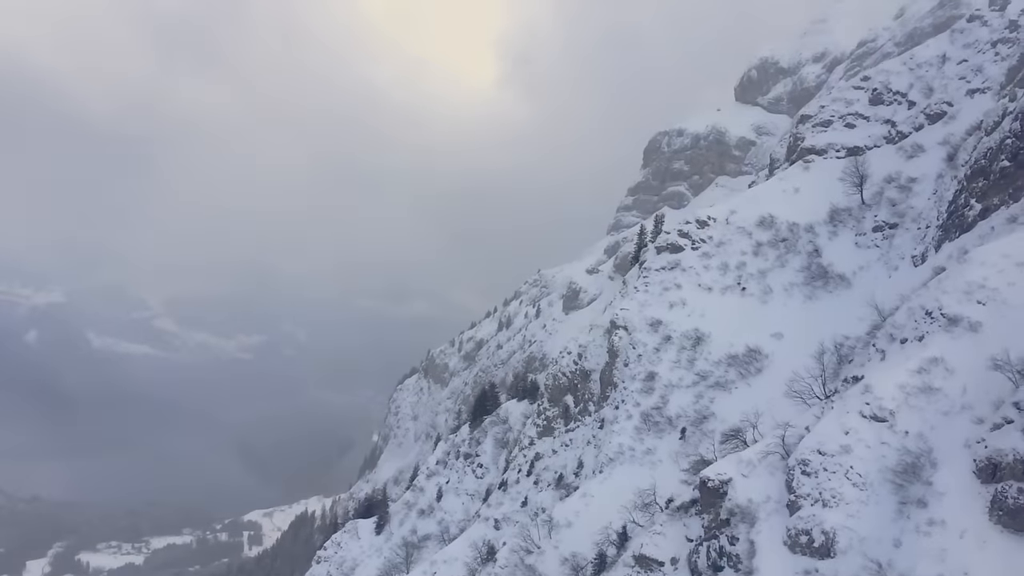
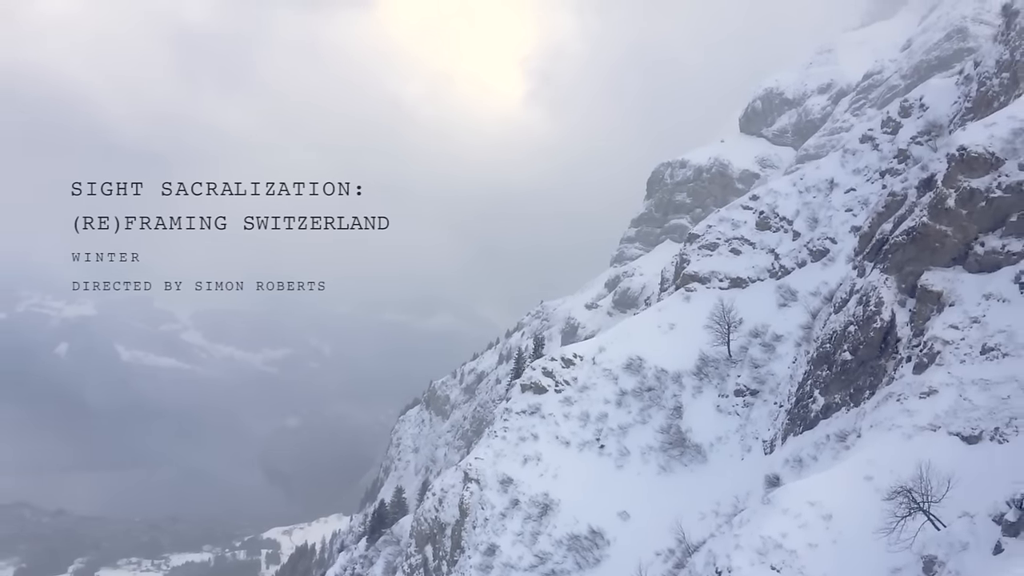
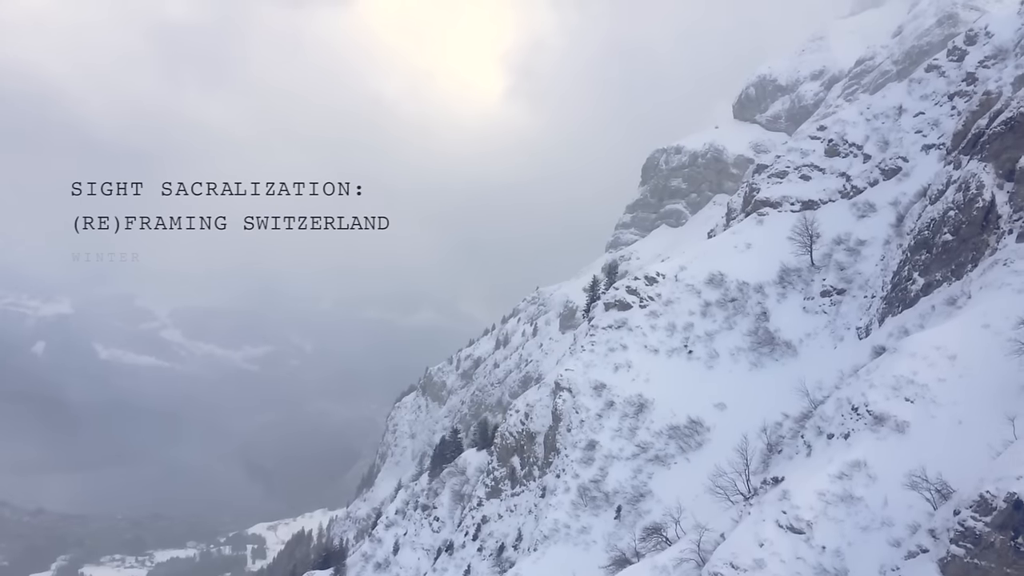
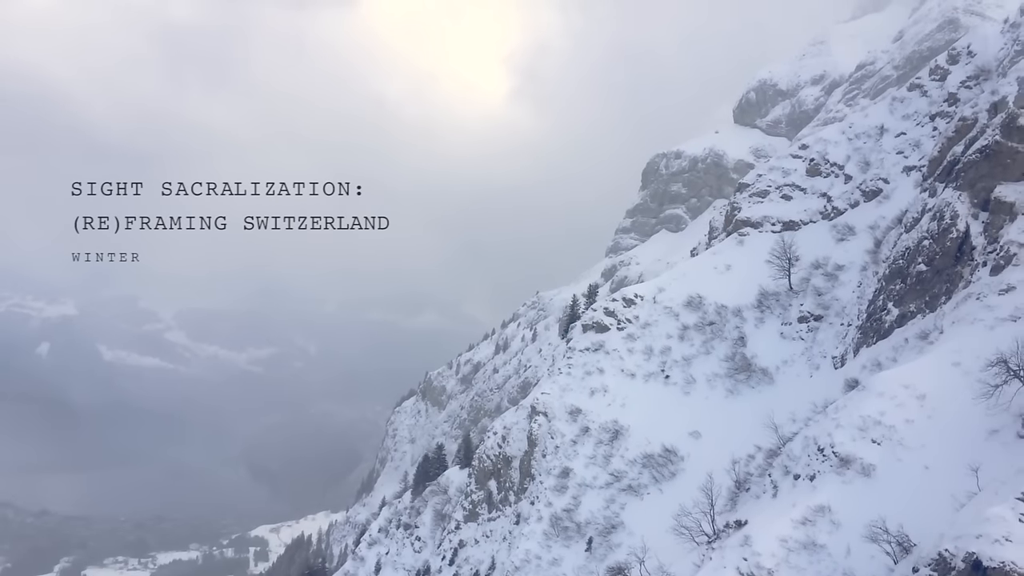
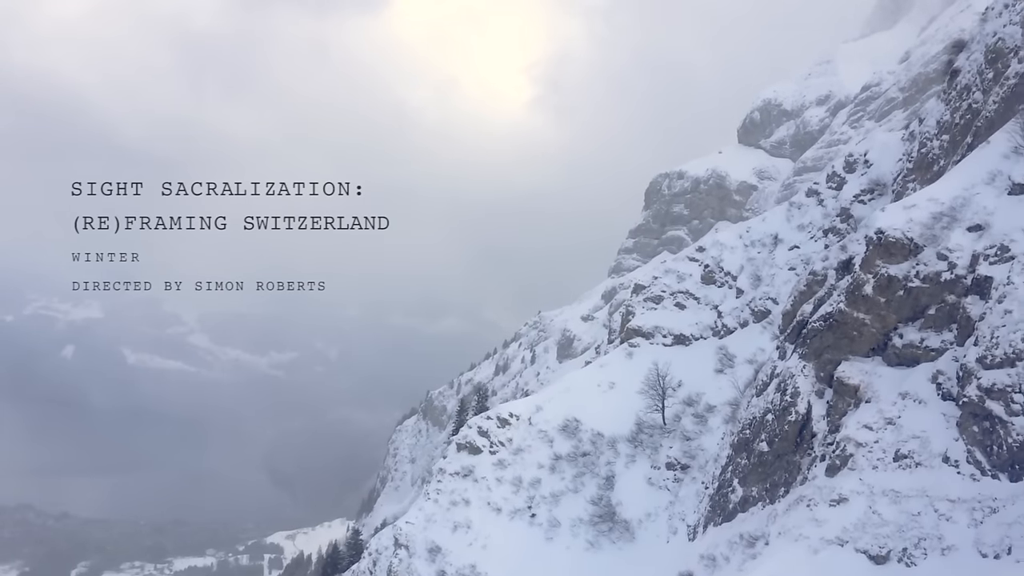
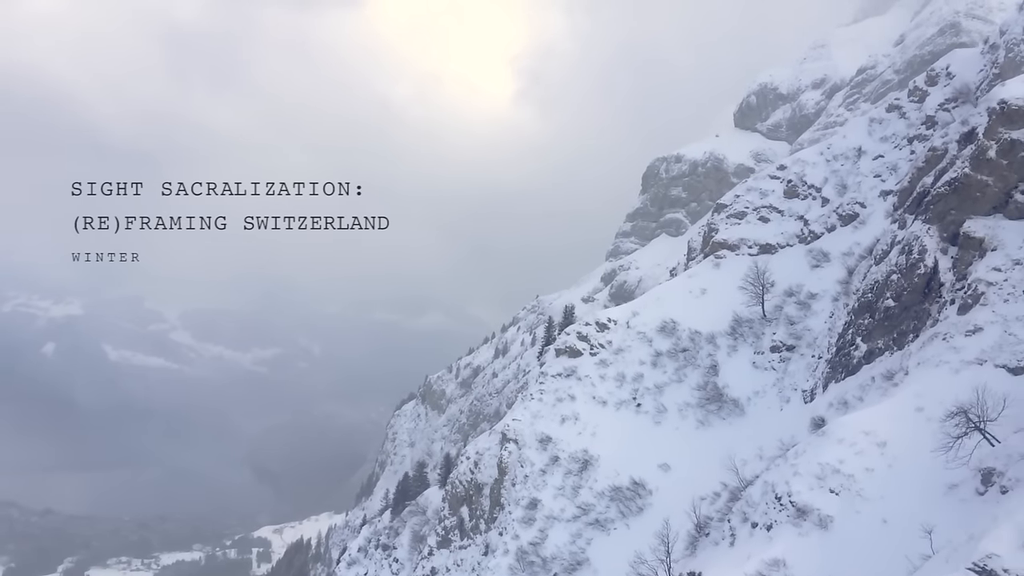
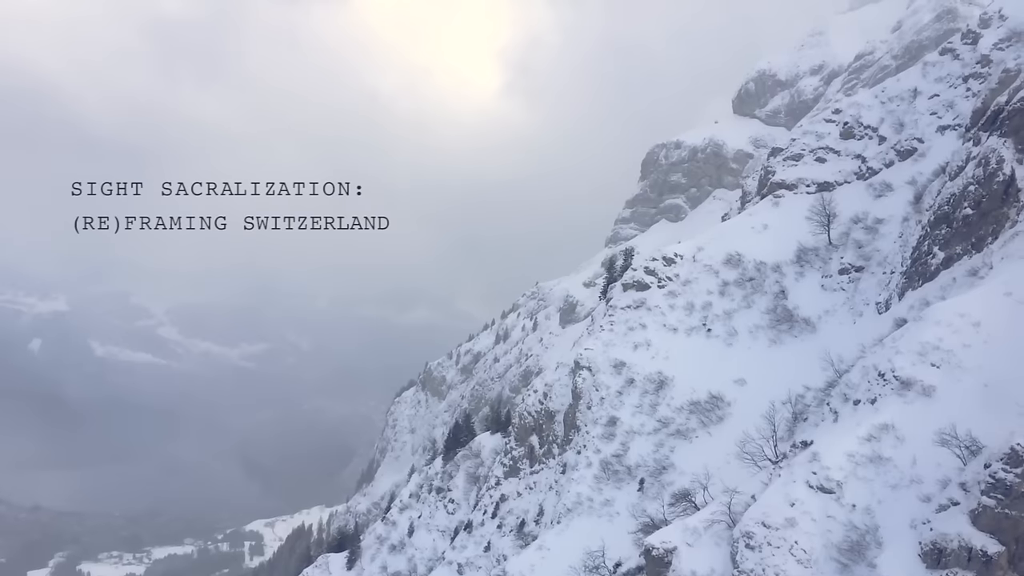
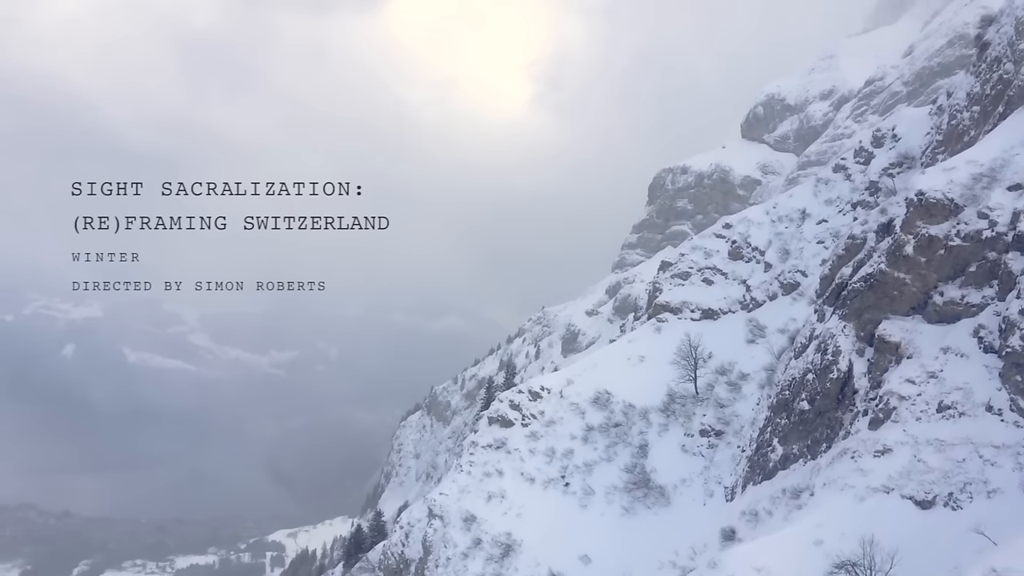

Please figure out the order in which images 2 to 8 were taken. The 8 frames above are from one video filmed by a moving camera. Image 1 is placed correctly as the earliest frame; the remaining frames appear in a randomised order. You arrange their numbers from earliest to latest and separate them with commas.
7, 3, 4, 6, 2, 8, 5
